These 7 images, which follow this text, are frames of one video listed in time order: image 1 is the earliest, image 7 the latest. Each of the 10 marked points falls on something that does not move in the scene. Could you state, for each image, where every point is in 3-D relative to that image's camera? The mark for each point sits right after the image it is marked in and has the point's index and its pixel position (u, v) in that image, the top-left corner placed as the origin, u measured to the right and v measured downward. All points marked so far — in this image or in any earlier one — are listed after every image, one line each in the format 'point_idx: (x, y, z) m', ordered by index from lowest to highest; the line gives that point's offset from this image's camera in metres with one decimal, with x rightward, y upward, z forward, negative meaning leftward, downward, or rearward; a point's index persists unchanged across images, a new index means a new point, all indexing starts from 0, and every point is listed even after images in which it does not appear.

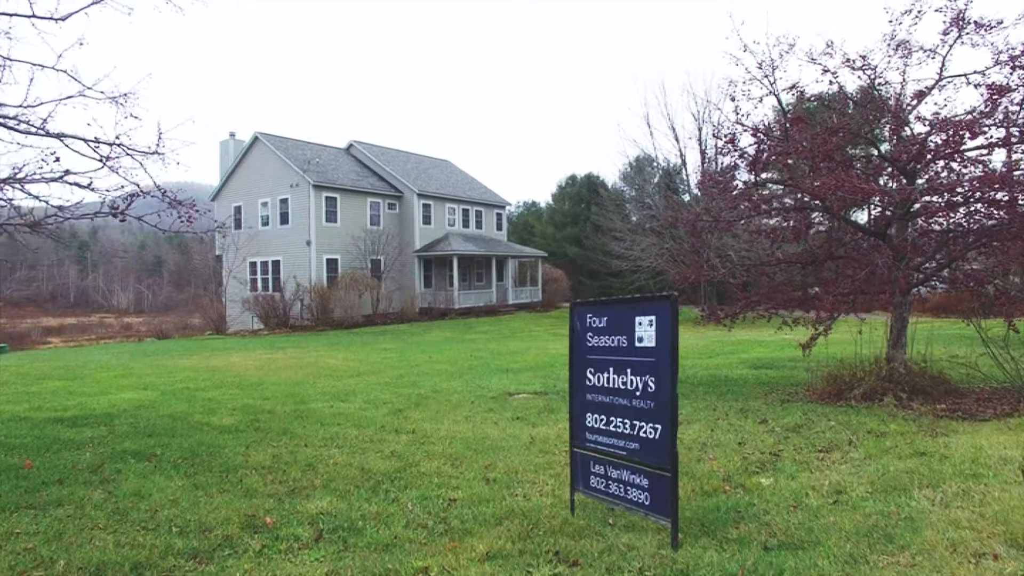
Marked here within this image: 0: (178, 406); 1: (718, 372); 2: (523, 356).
0: (-2.8, -1.0, +5.5) m
1: (+2.3, -1.0, +7.5) m
2: (+0.2, -1.1, +10.8) m
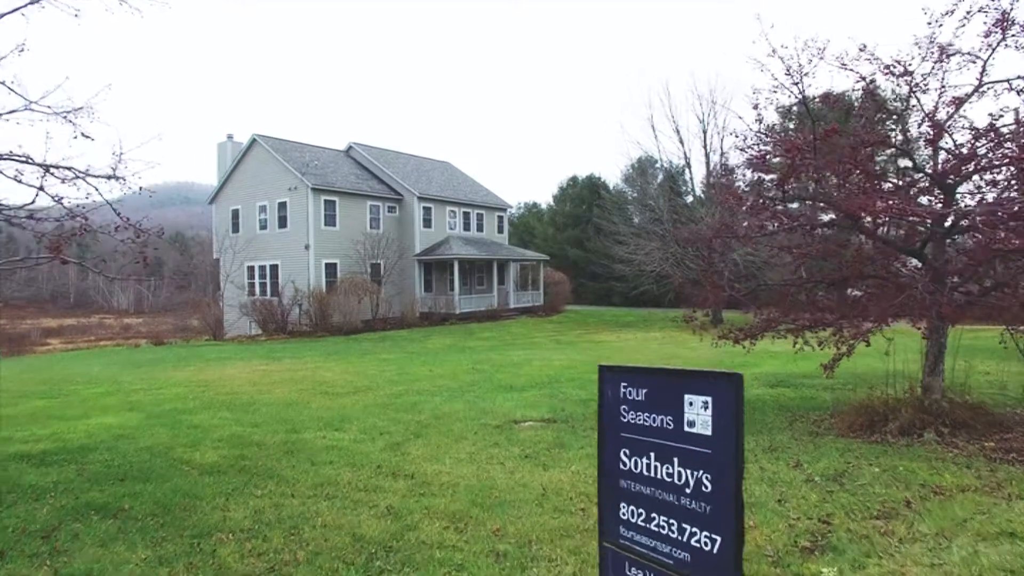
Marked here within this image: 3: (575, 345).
0: (-2.7, -1.1, +5.1) m
1: (+2.4, -1.1, +7.1) m
2: (+0.2, -1.3, +10.4) m
3: (+1.6, -1.5, +16.5) m
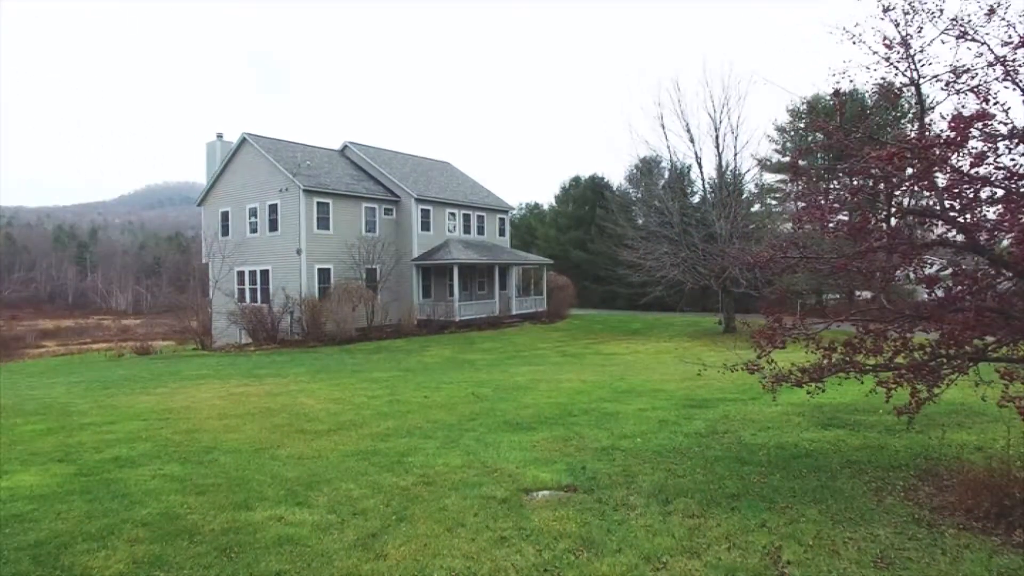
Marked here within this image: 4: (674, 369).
0: (-2.7, -1.4, +4.0) m
1: (+2.5, -1.4, +6.0) m
2: (+0.3, -1.5, +9.3) m
3: (+1.7, -1.7, +15.3) m
4: (+3.0, -1.5, +12.3) m
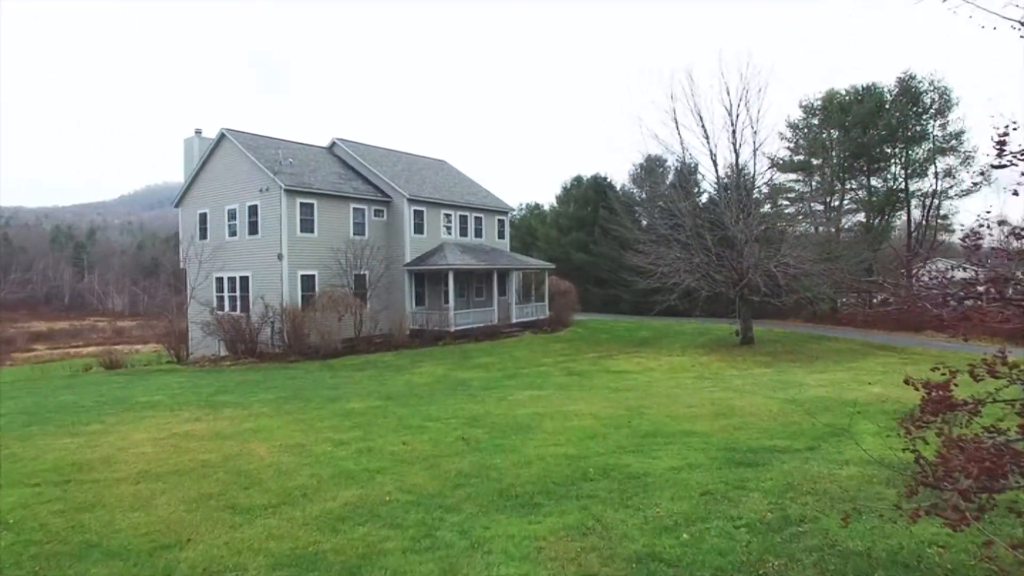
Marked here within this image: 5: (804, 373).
0: (-2.7, -1.6, +2.3) m
1: (+2.4, -1.6, +4.3) m
2: (+0.3, -1.7, +7.6) m
3: (+1.6, -1.9, +13.6) m
4: (+3.0, -1.8, +10.6) m
5: (+5.9, -1.7, +13.3) m
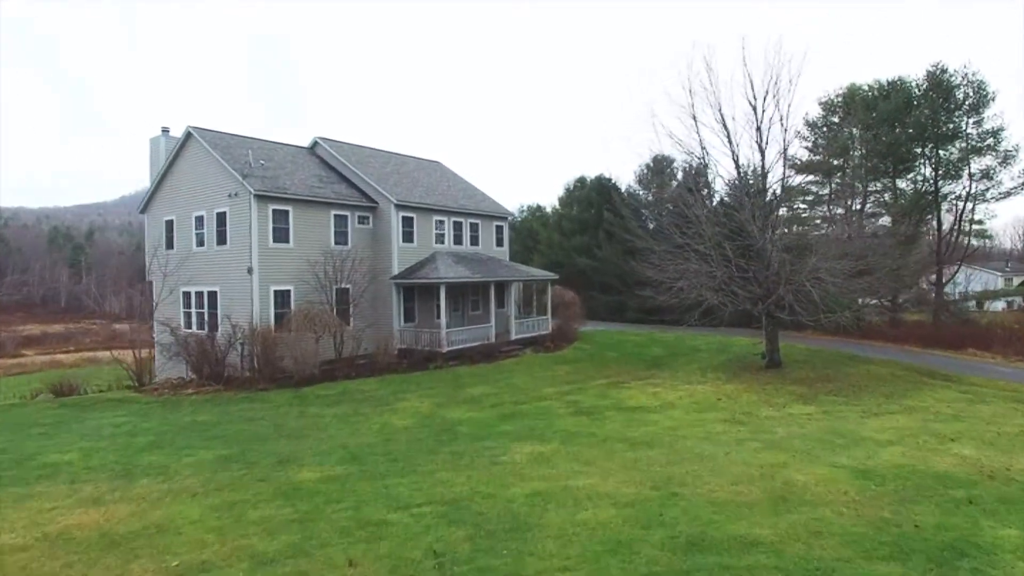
0: (-2.8, -2.1, +0.1) m
1: (+2.4, -2.1, +2.1) m
2: (+0.2, -2.2, +5.4) m
3: (+1.6, -2.4, +11.4) m
4: (+2.9, -2.2, +8.4) m
5: (+5.9, -2.2, +11.1) m
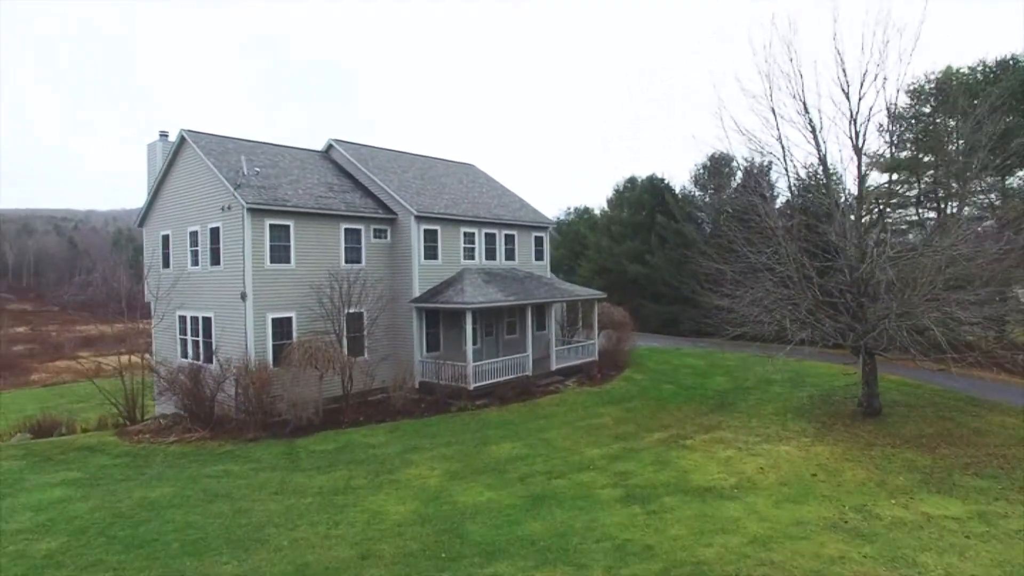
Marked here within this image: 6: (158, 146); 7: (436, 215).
0: (-3.3, -2.8, -2.7) m
1: (+2.0, -2.8, -1.0) m
2: (+0.1, -2.9, +2.4) m
3: (+1.9, -3.1, +8.3) m
4: (+3.0, -2.9, +5.2) m
5: (+6.2, -2.9, +7.7) m
6: (-10.1, +4.0, +18.8) m
7: (-2.1, +2.0, +18.3) m
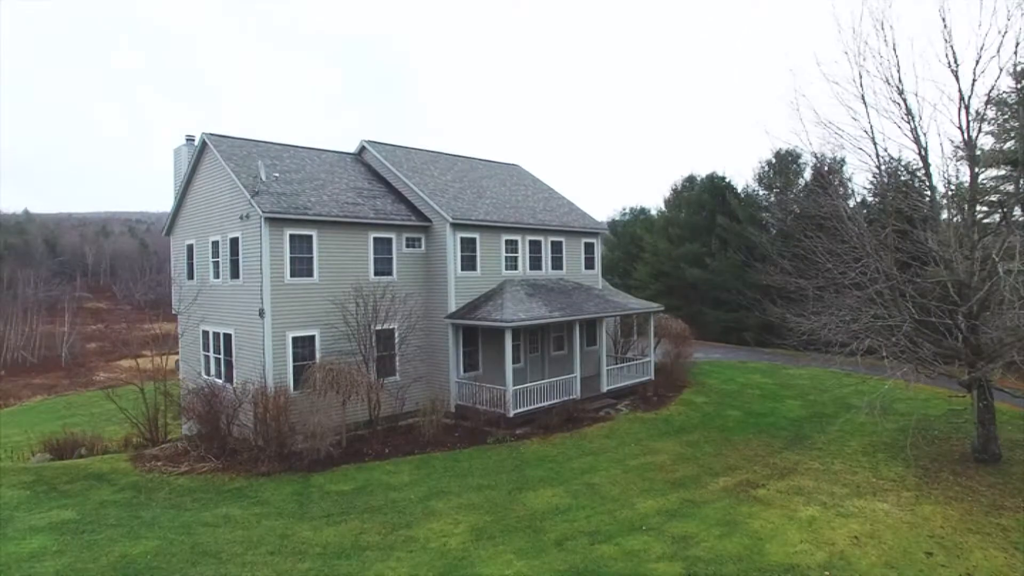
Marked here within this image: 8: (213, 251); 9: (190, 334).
0: (-3.9, -3.2, -4.1) m
1: (+1.5, -3.1, -2.9) m
2: (-0.1, -3.3, +0.6) m
3: (+2.2, -3.4, +6.4) m
4: (+3.0, -3.3, +3.2) m
5: (+6.4, -3.3, +5.4) m
6: (-8.9, +3.7, +17.8) m
7: (-0.9, +1.7, +16.7) m
8: (-7.3, +0.9, +16.0) m
9: (-8.4, -1.2, +17.0) m
